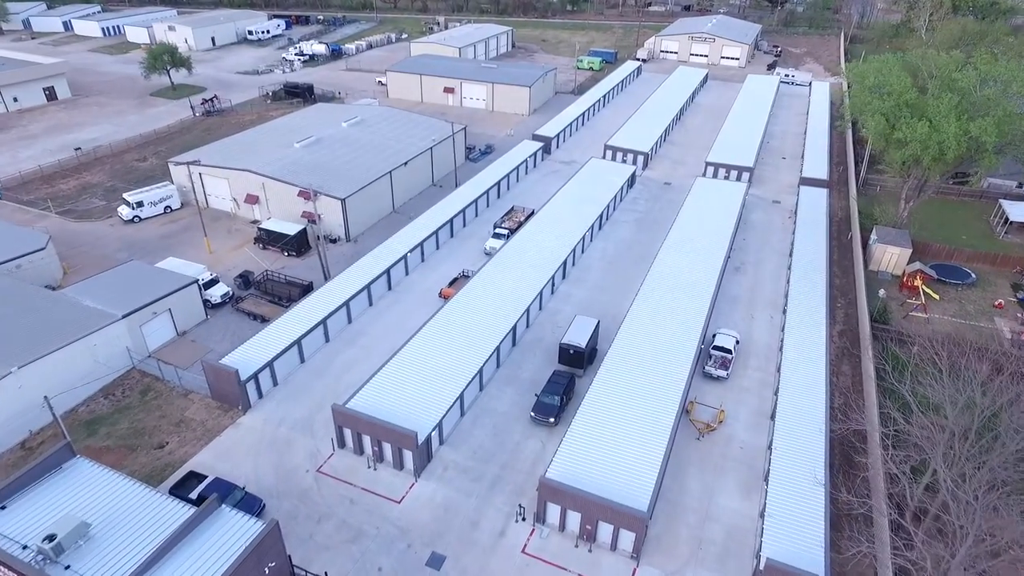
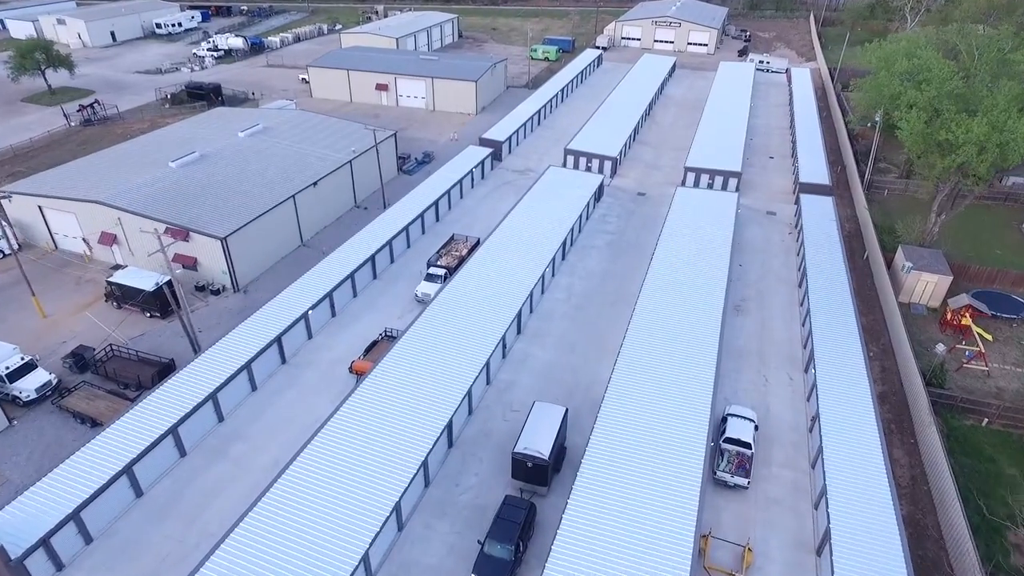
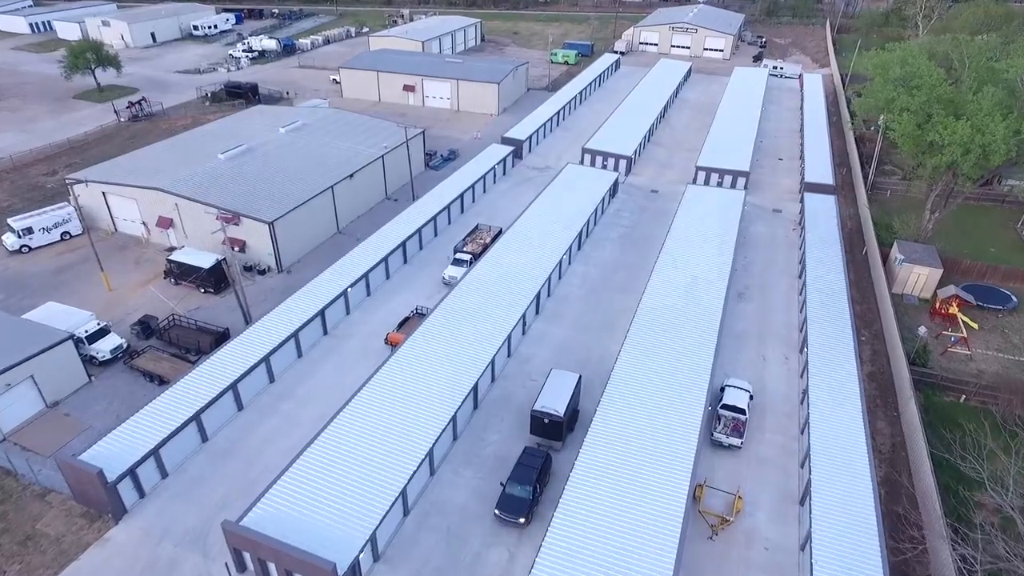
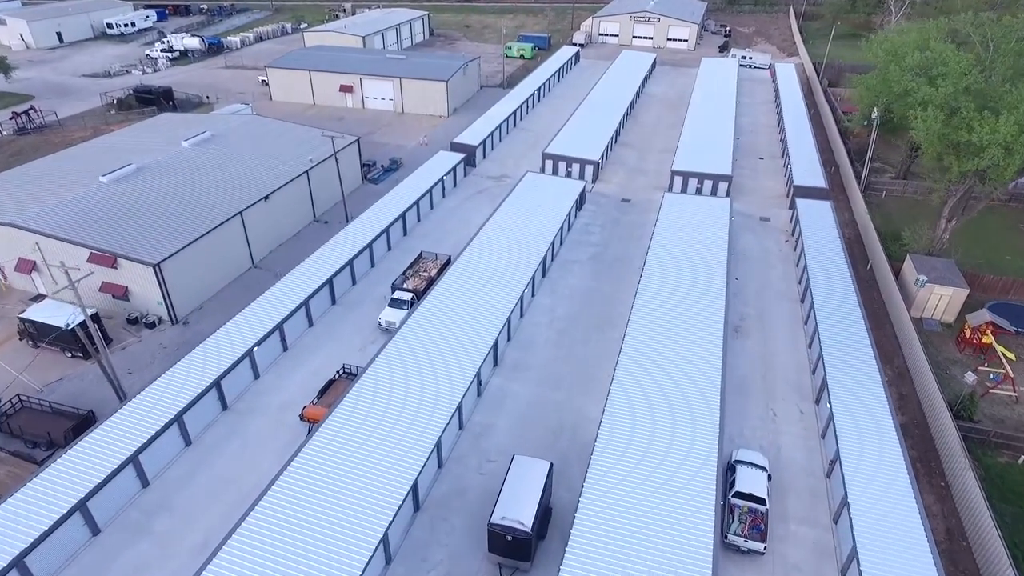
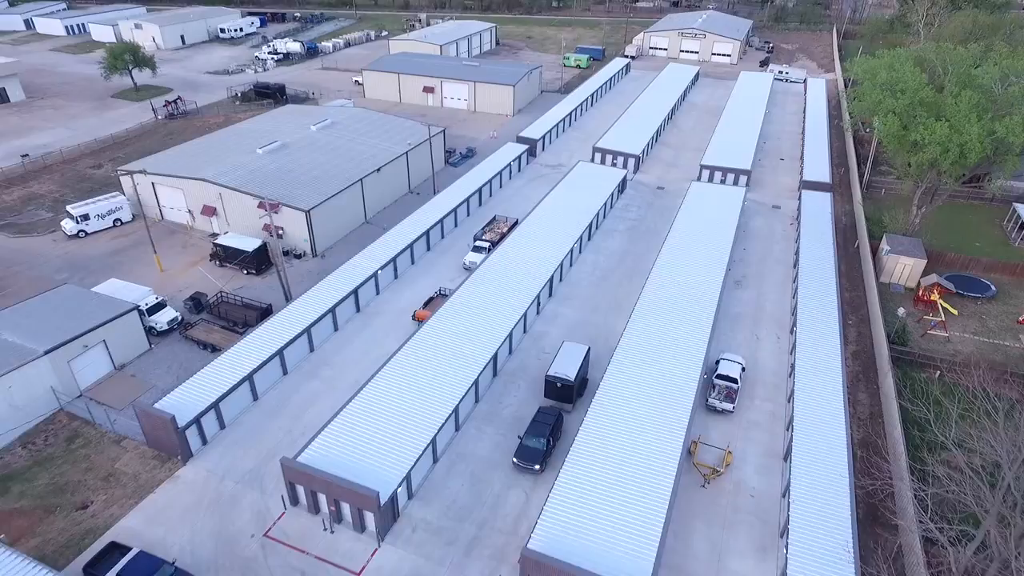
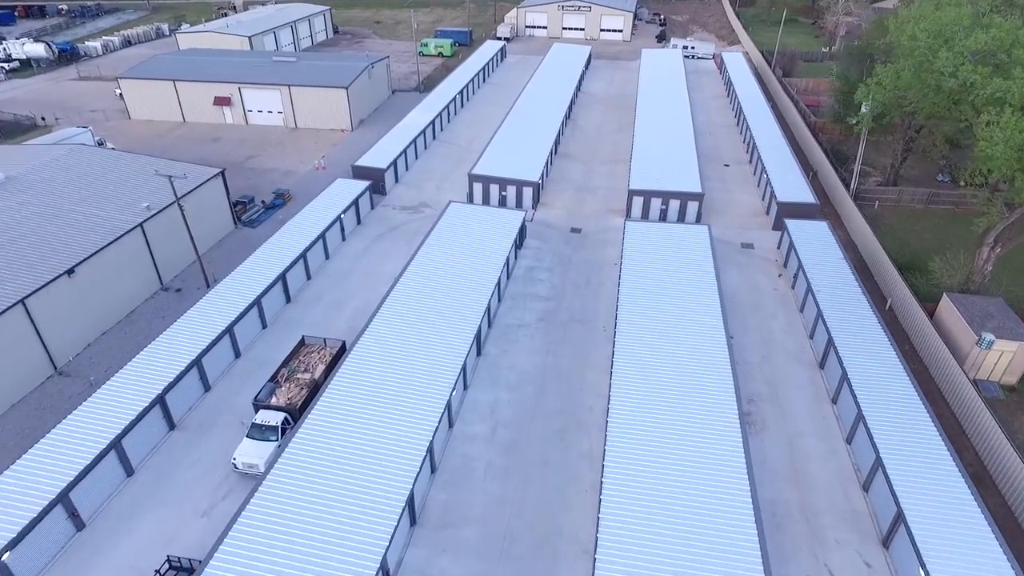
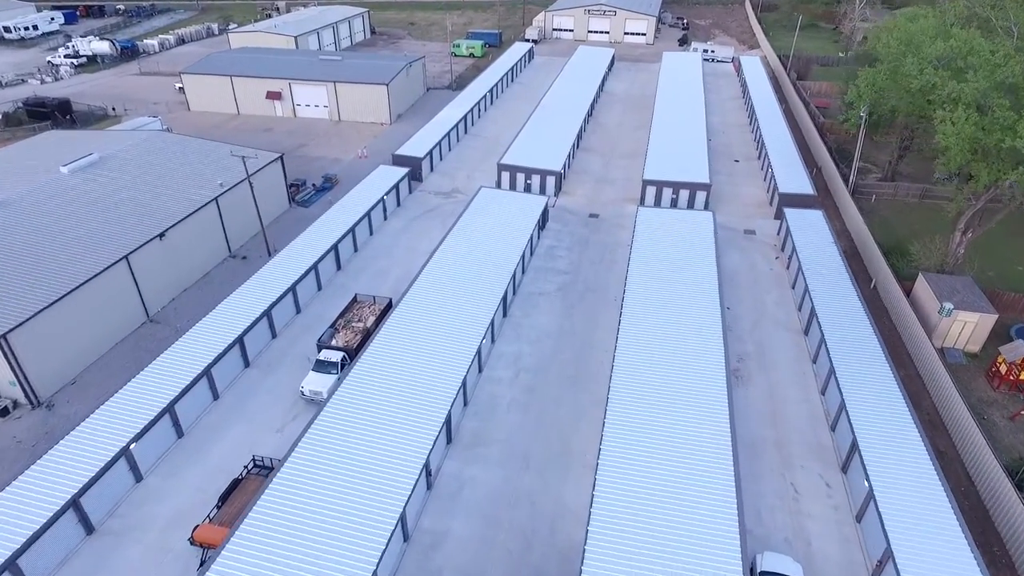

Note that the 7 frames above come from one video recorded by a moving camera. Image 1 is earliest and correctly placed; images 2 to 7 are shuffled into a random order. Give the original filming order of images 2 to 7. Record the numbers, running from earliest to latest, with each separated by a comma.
5, 3, 2, 4, 7, 6
